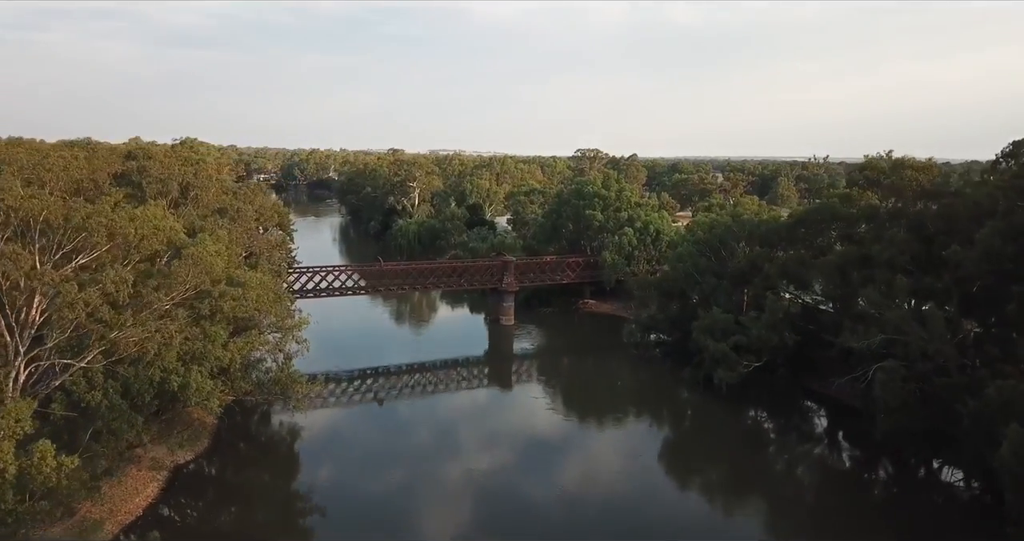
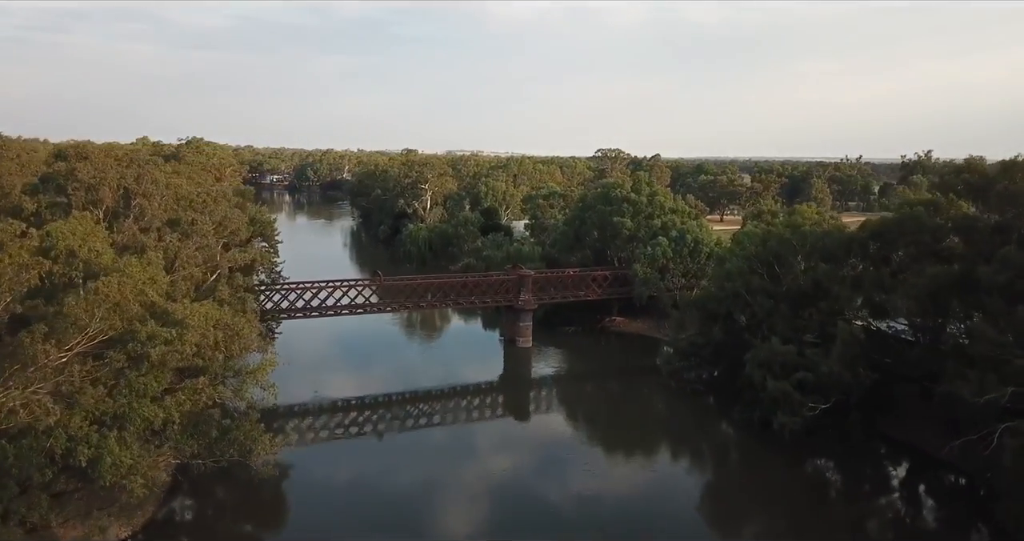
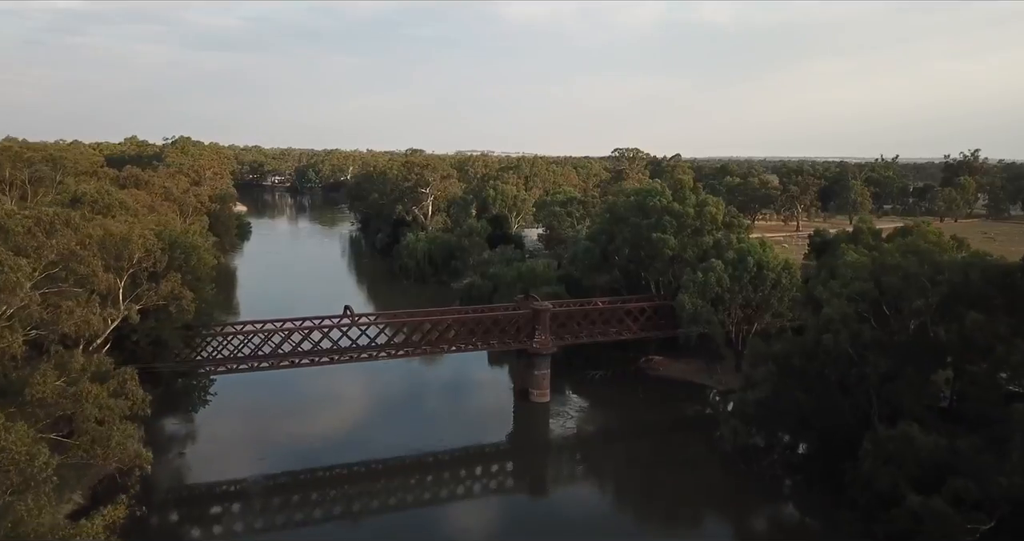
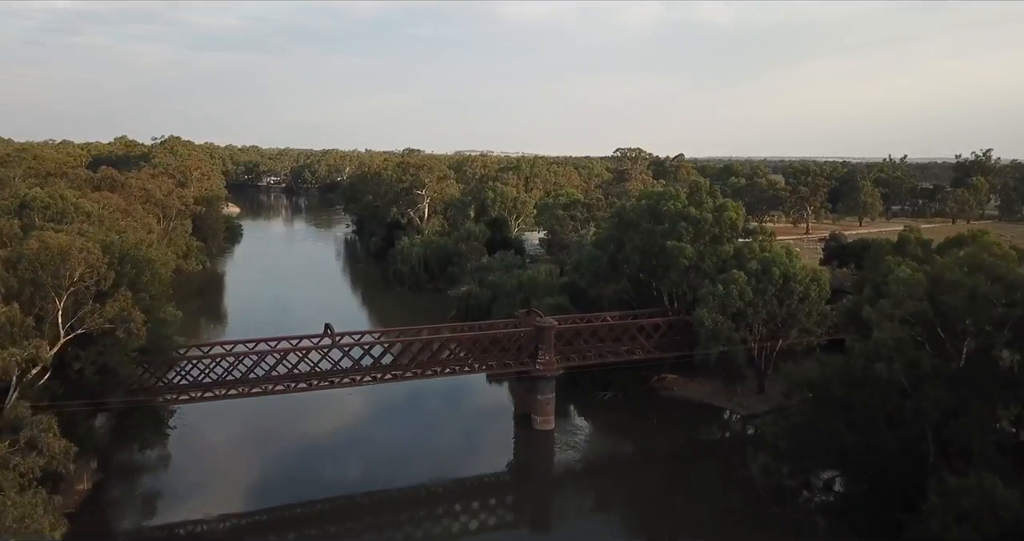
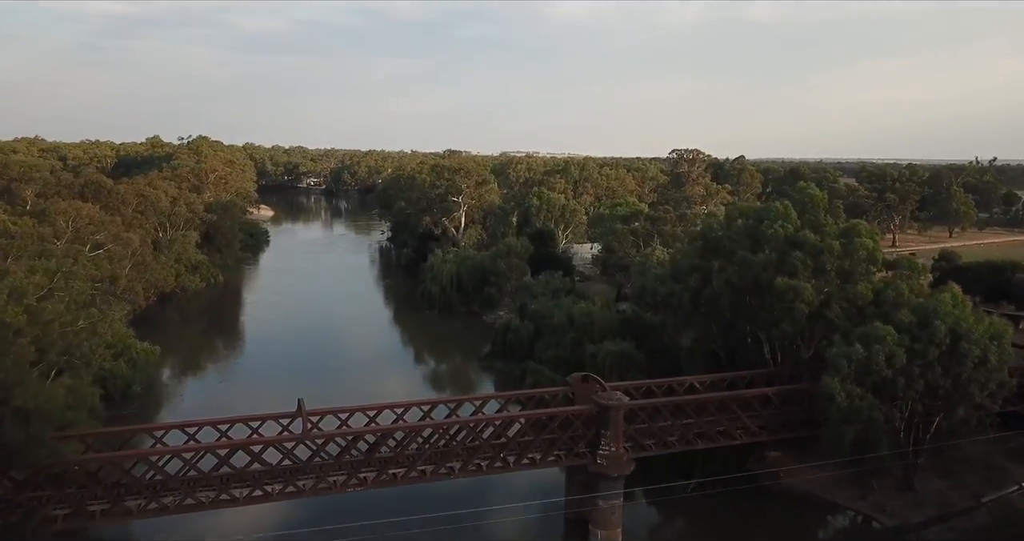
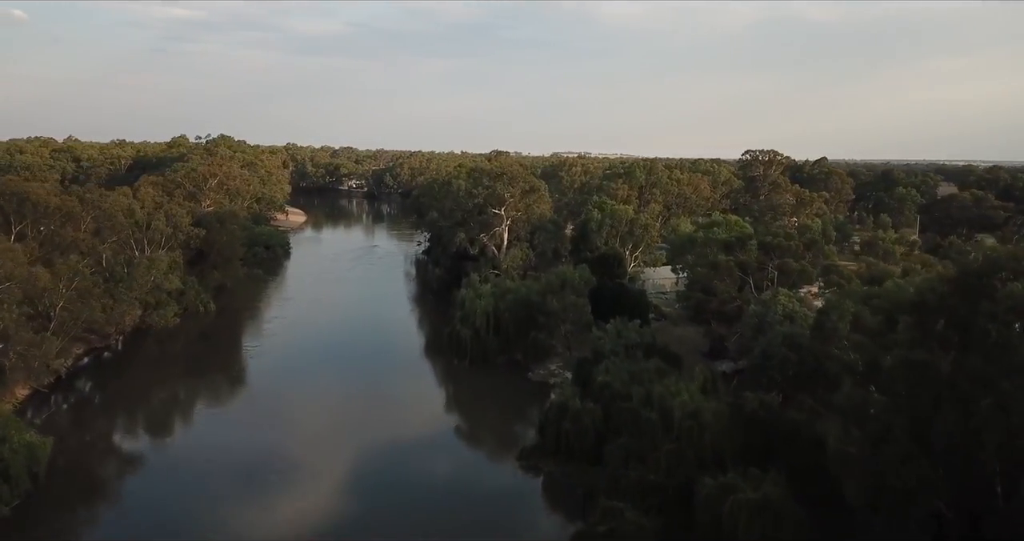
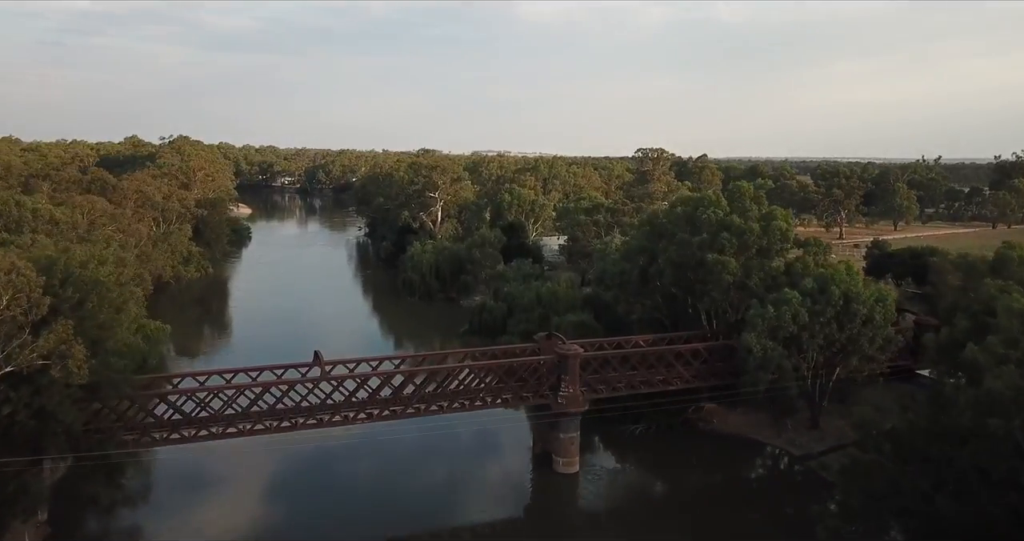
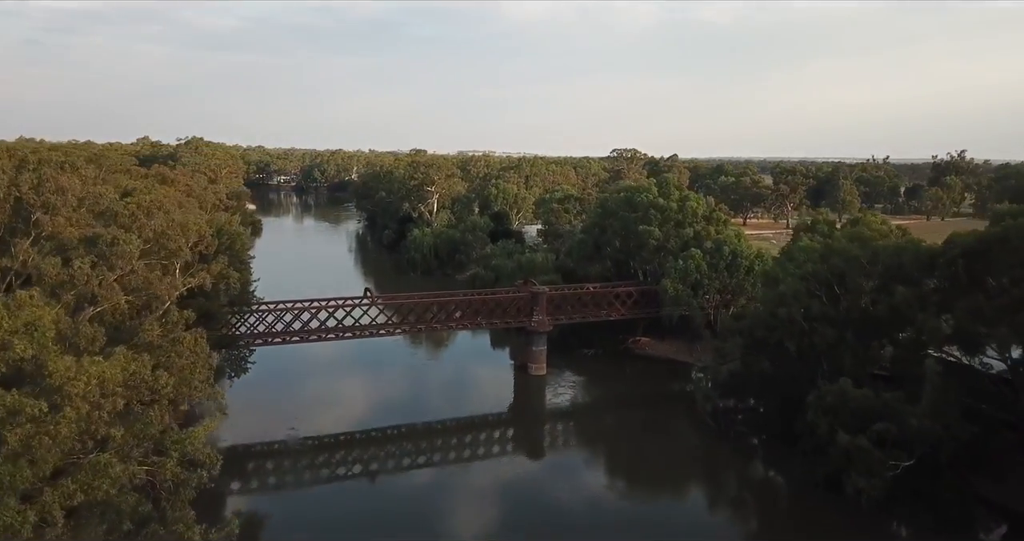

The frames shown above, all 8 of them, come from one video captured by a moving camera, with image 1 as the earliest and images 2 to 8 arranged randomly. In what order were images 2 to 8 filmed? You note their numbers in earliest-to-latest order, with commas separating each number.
2, 8, 3, 4, 7, 5, 6
